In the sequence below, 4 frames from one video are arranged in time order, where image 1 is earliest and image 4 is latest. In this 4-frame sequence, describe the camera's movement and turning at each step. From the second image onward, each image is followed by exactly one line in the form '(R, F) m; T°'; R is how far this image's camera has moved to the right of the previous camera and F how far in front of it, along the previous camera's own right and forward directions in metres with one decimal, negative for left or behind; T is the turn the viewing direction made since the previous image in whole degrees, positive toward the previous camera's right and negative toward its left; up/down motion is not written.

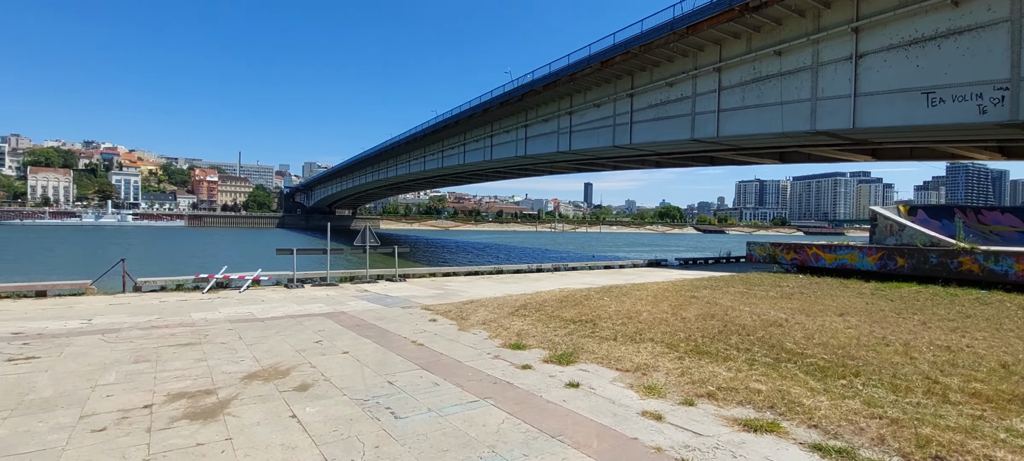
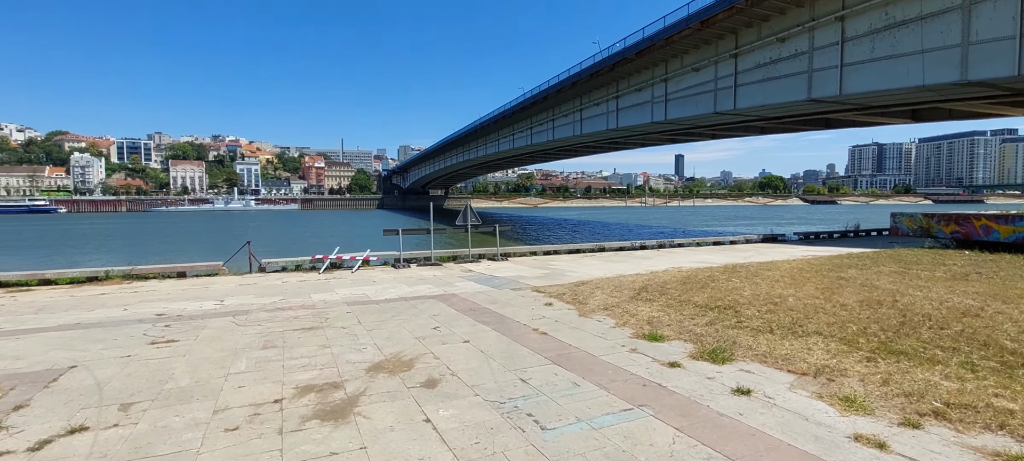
(-0.6, +0.7) m; -10°
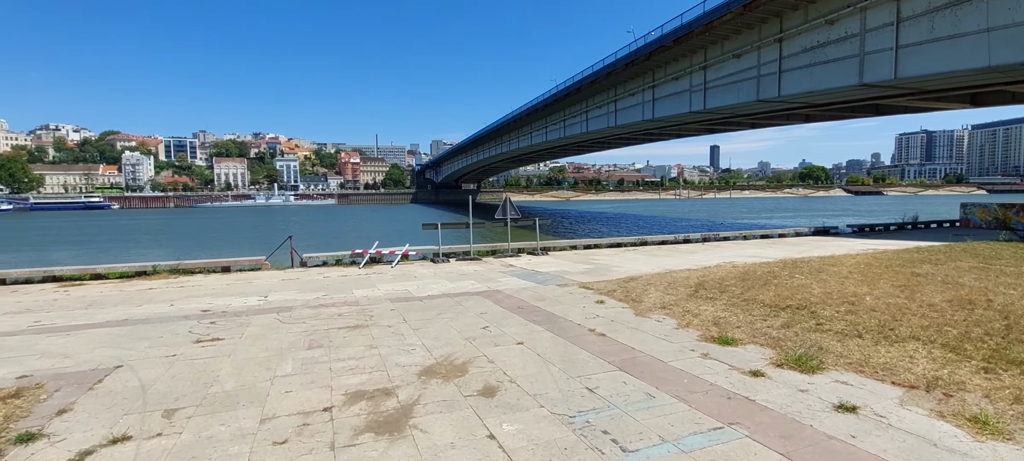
(-0.3, +0.4) m; -4°
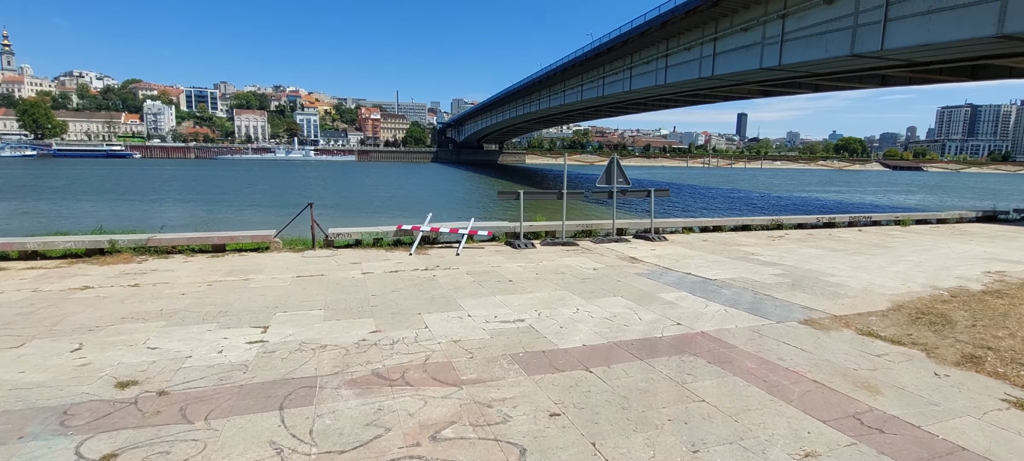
(-2.1, +4.9) m; -2°
